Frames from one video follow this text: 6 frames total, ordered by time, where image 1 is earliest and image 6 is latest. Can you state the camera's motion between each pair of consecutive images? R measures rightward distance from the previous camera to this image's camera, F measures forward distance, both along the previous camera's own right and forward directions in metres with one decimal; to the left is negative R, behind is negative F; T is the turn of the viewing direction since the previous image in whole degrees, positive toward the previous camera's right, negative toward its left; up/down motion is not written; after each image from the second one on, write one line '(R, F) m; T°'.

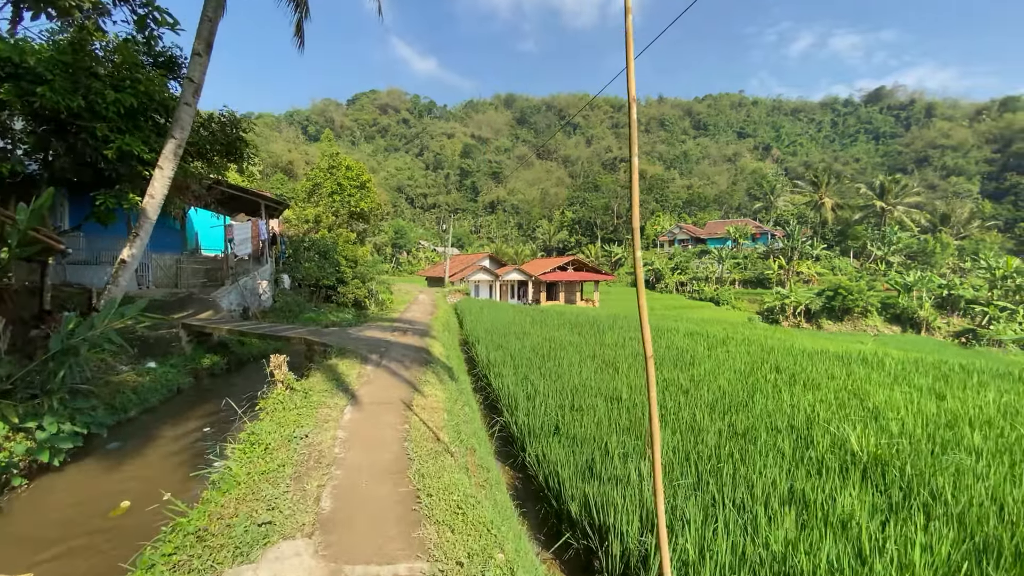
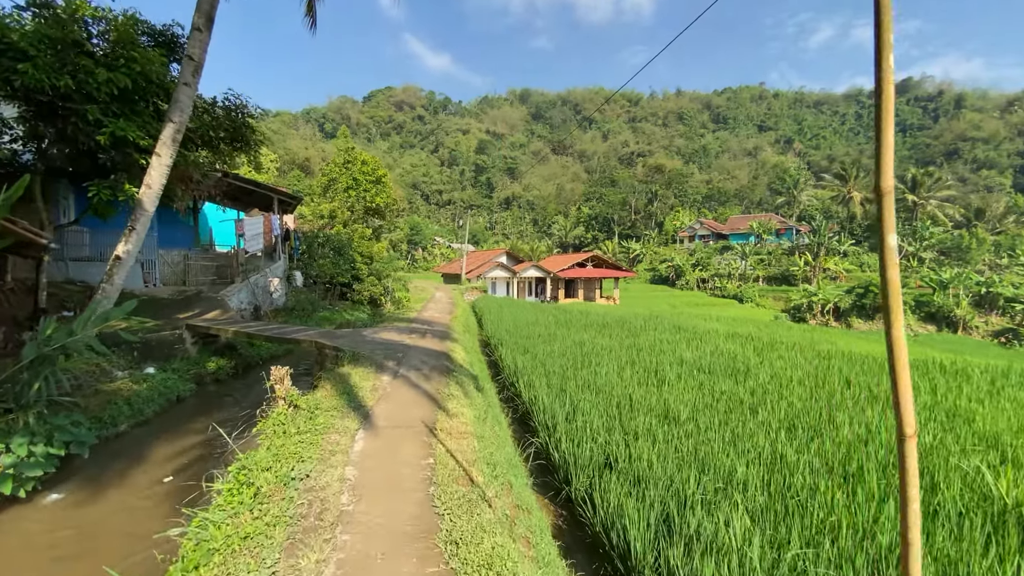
(-0.2, +0.8) m; -2°
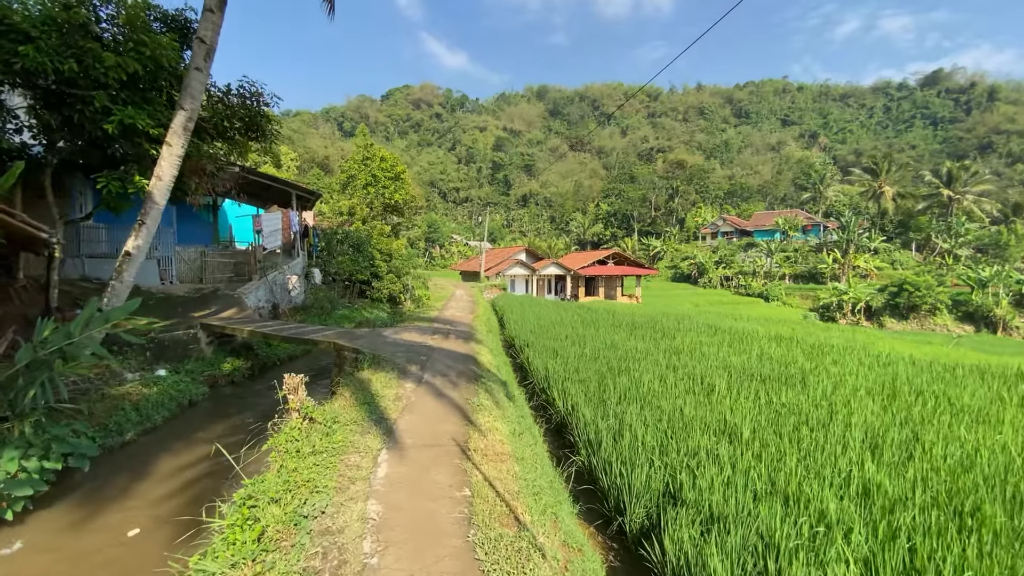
(-0.2, +0.5) m; -2°
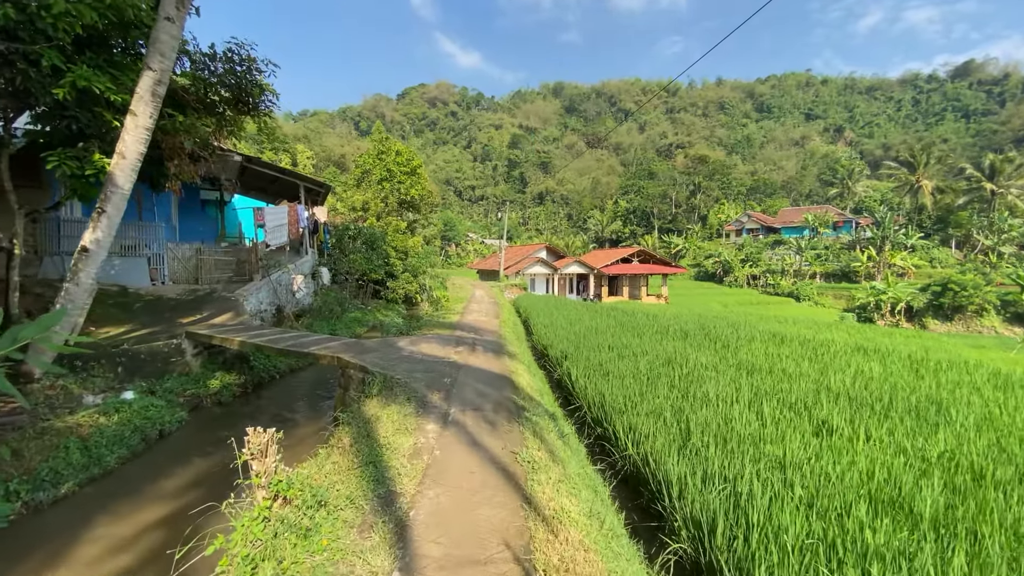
(-0.3, +1.4) m; -2°
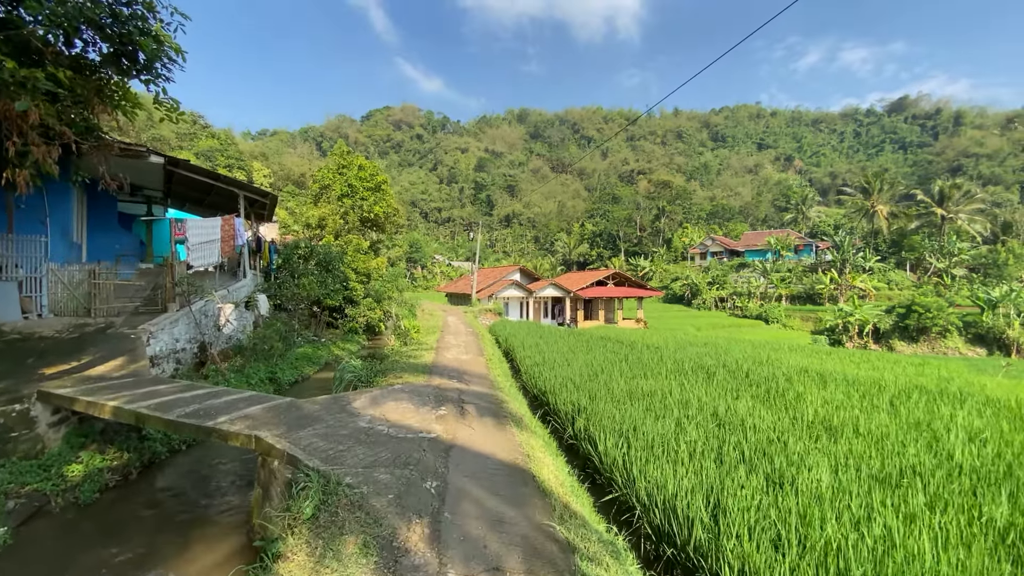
(-0.4, +1.8) m; +4°
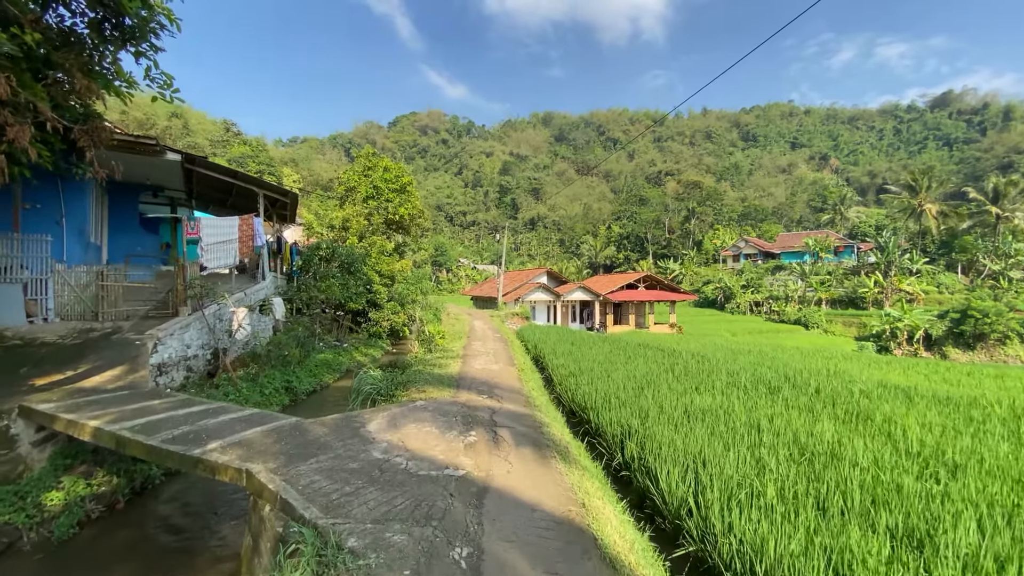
(-0.2, +0.8) m; -3°
